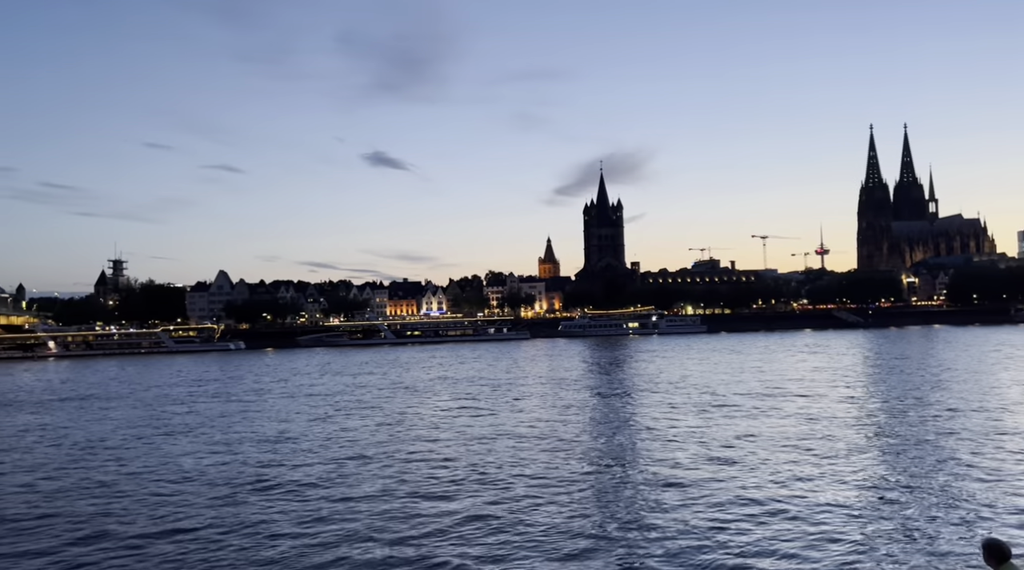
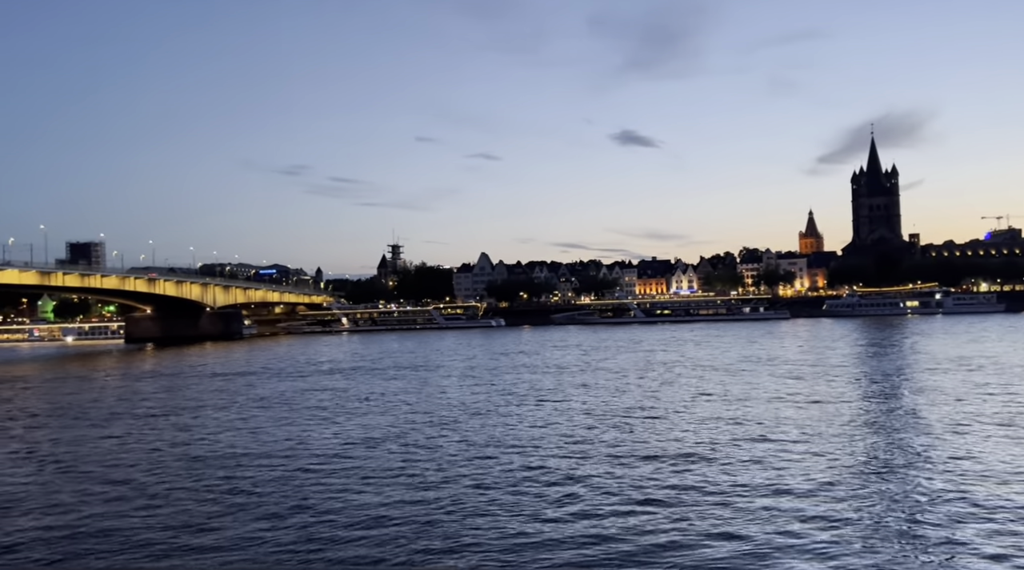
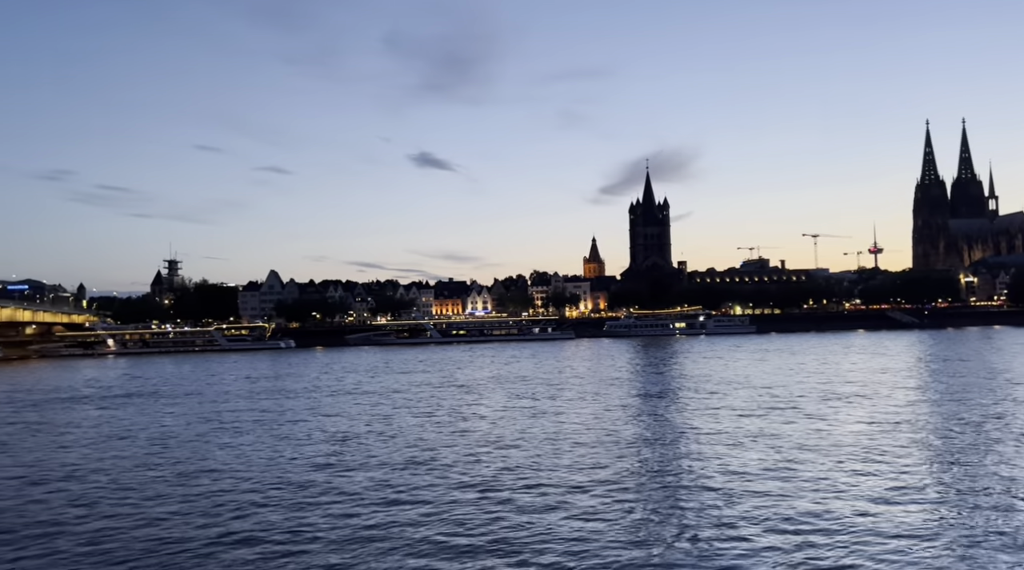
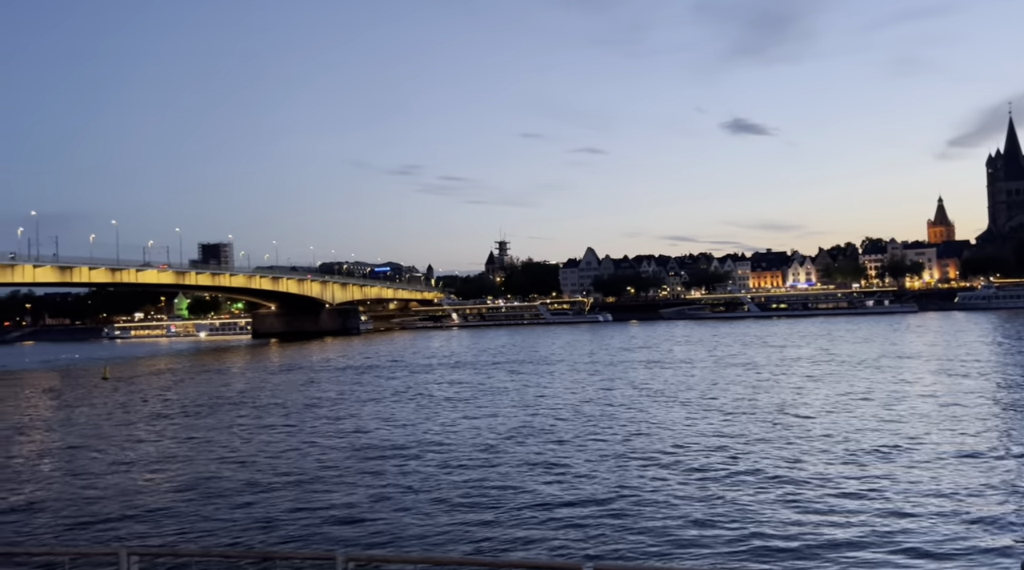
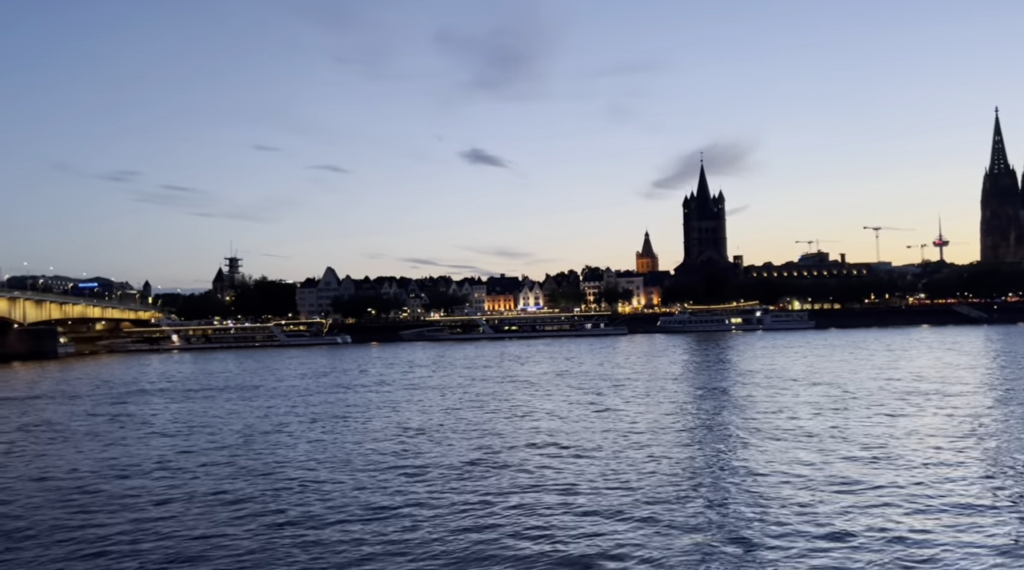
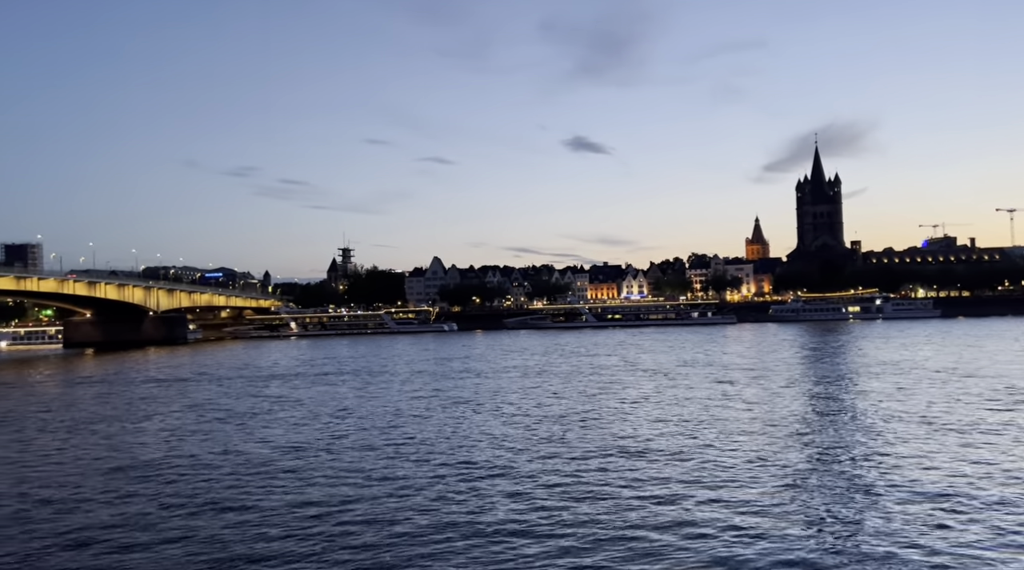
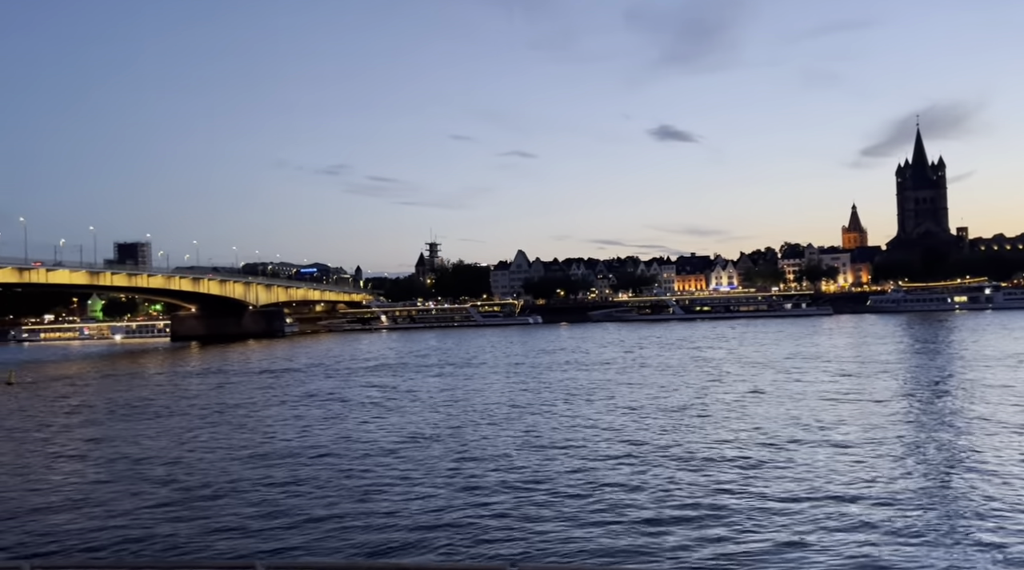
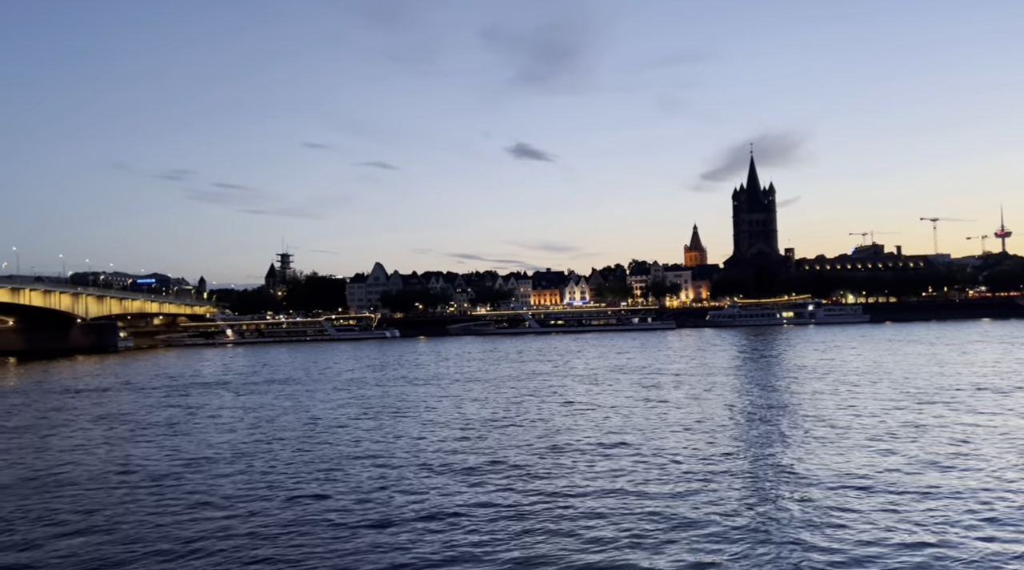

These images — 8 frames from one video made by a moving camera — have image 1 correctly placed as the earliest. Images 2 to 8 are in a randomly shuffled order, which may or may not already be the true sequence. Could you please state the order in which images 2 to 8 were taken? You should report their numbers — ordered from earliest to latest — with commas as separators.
3, 5, 8, 6, 2, 7, 4
